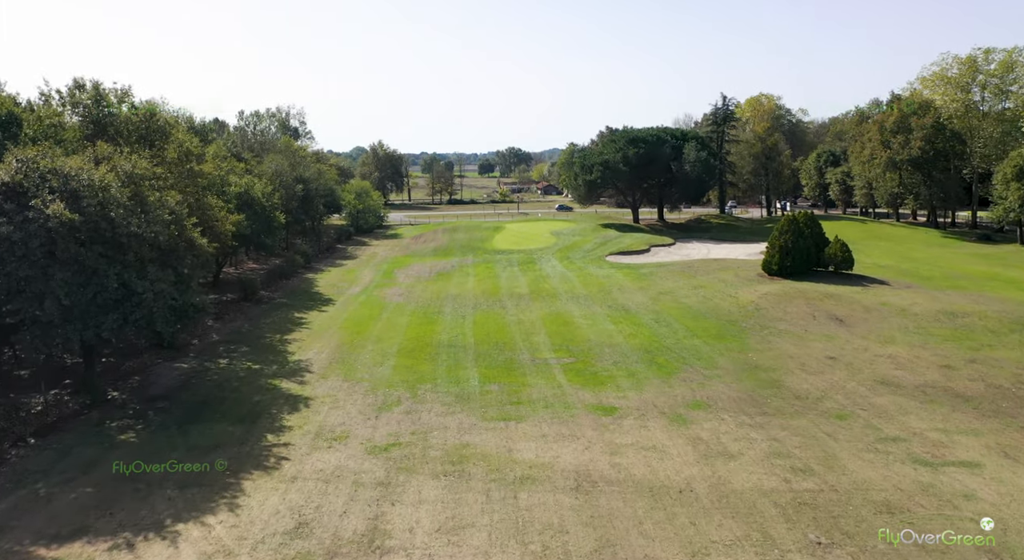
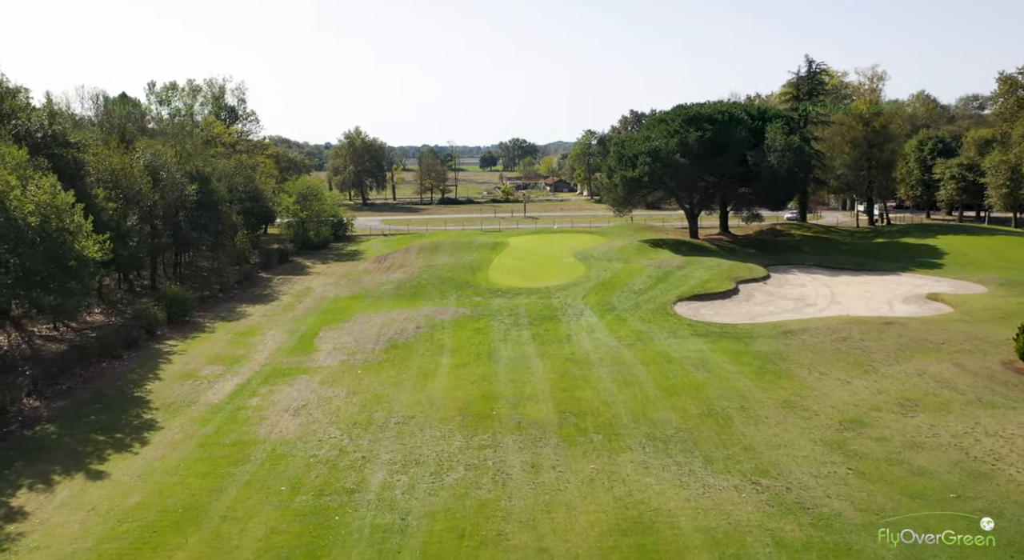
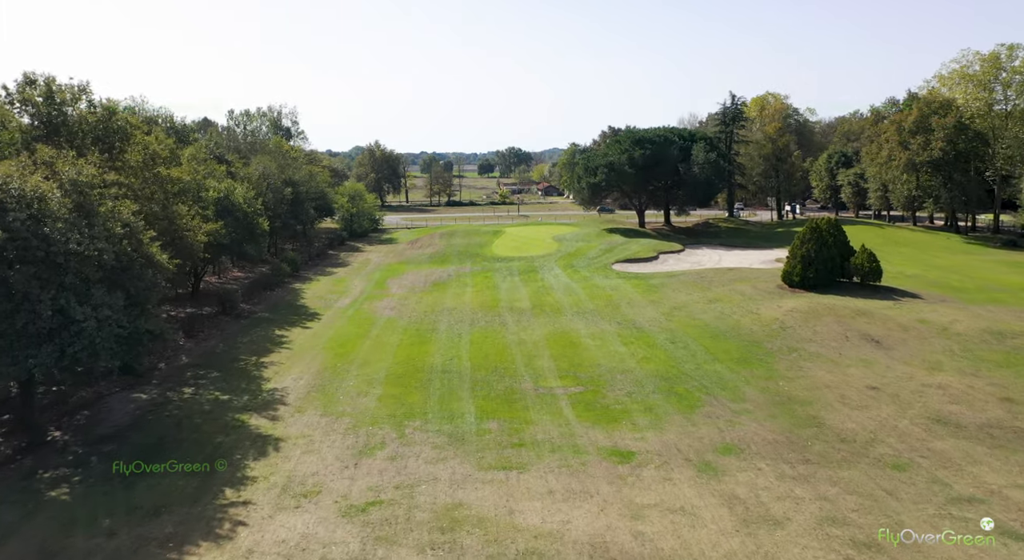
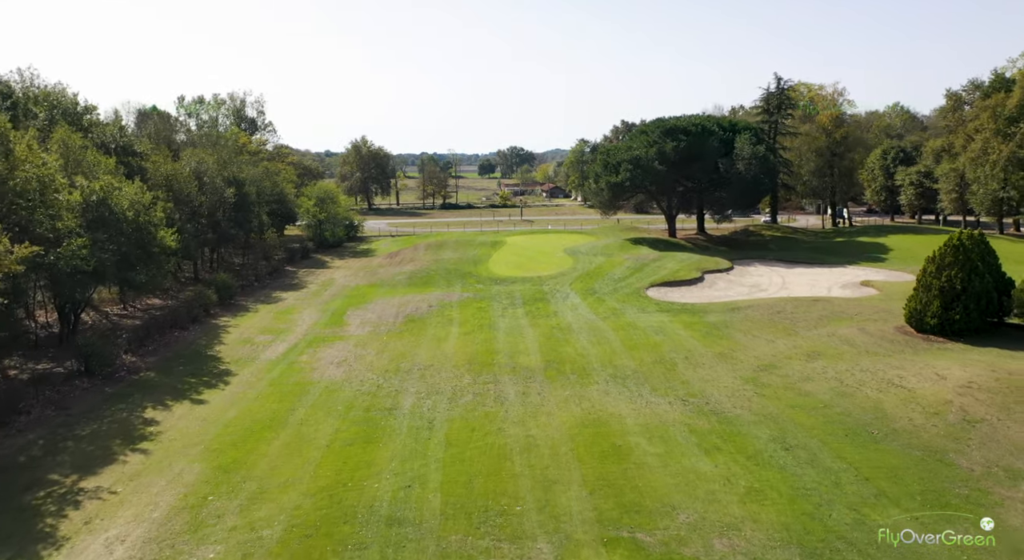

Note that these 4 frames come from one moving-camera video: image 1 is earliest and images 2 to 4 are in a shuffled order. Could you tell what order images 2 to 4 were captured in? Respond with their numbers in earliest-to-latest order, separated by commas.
3, 4, 2
